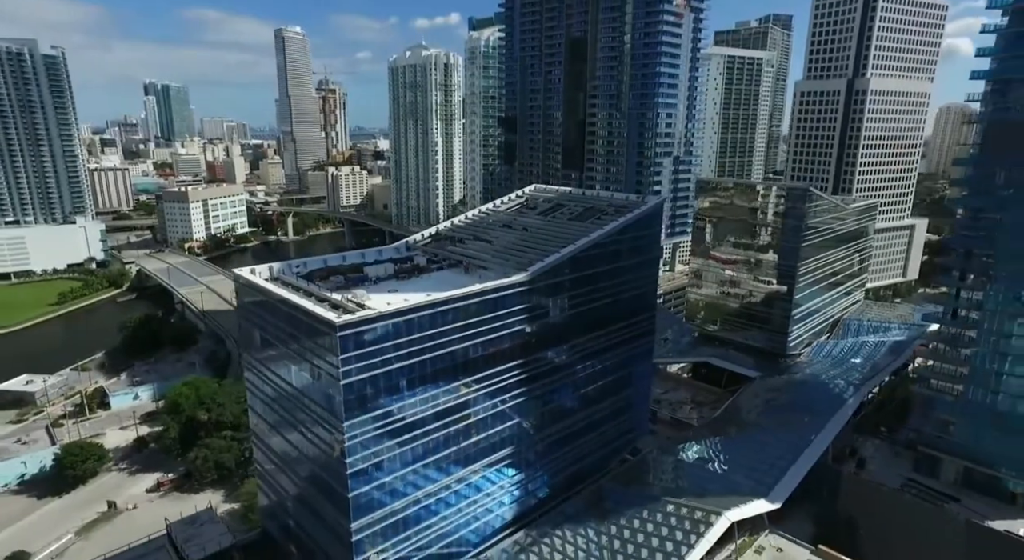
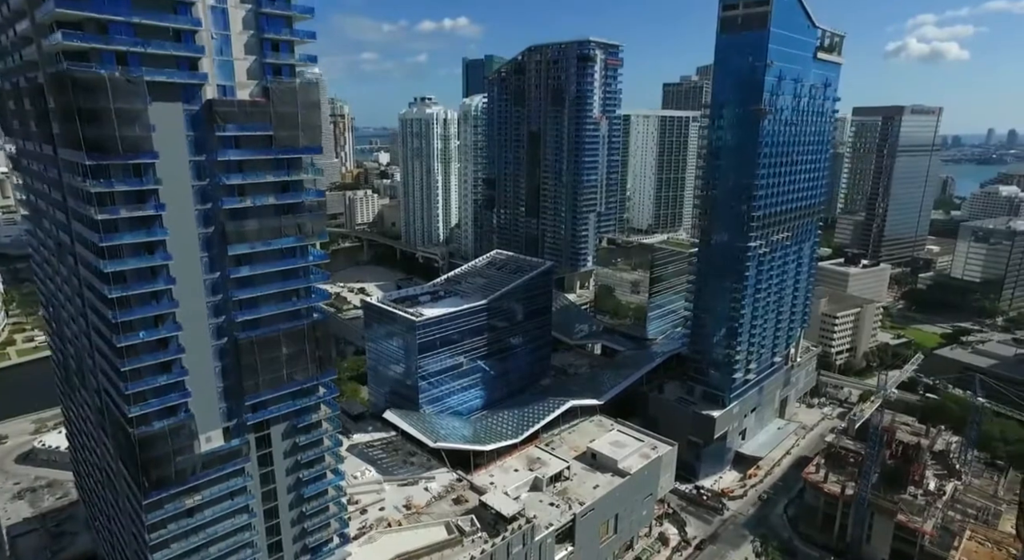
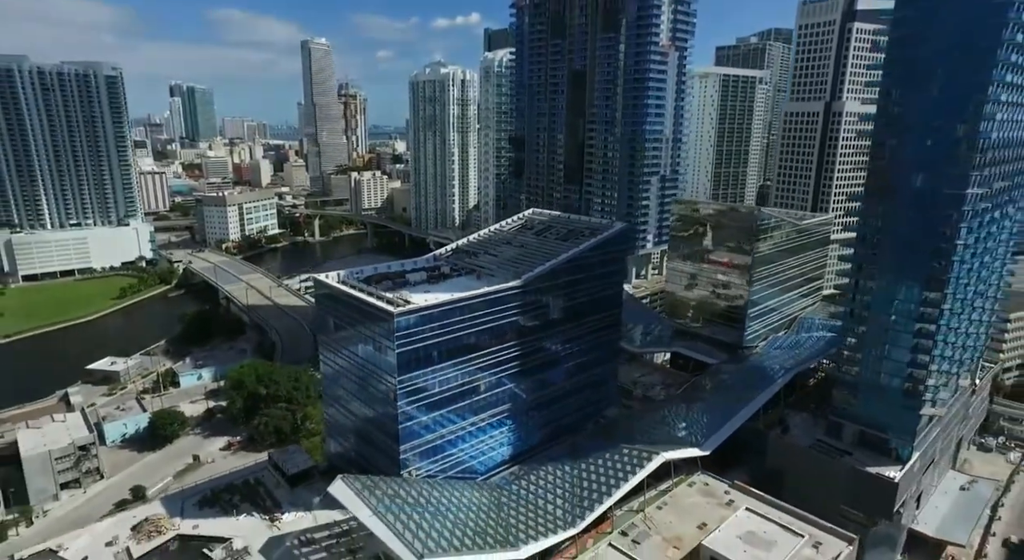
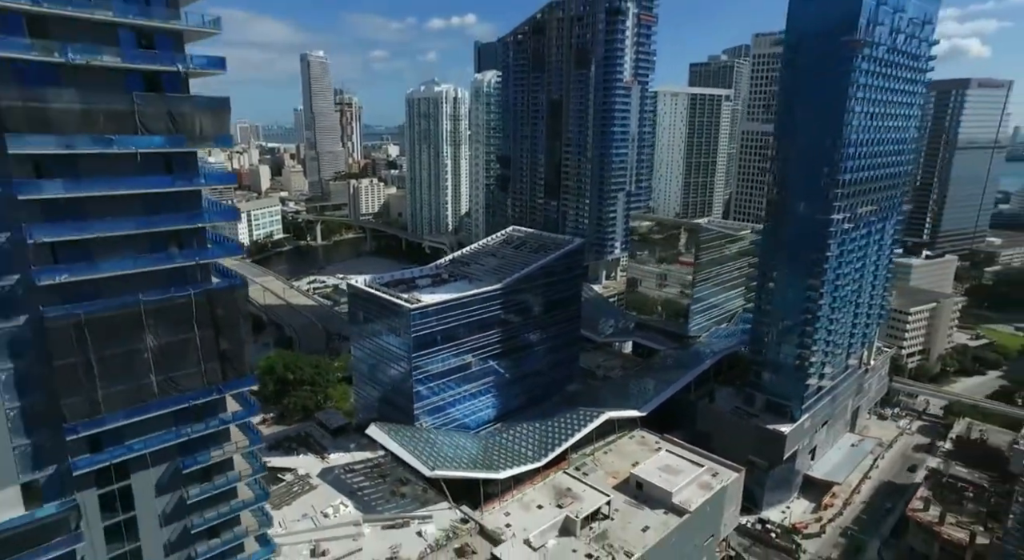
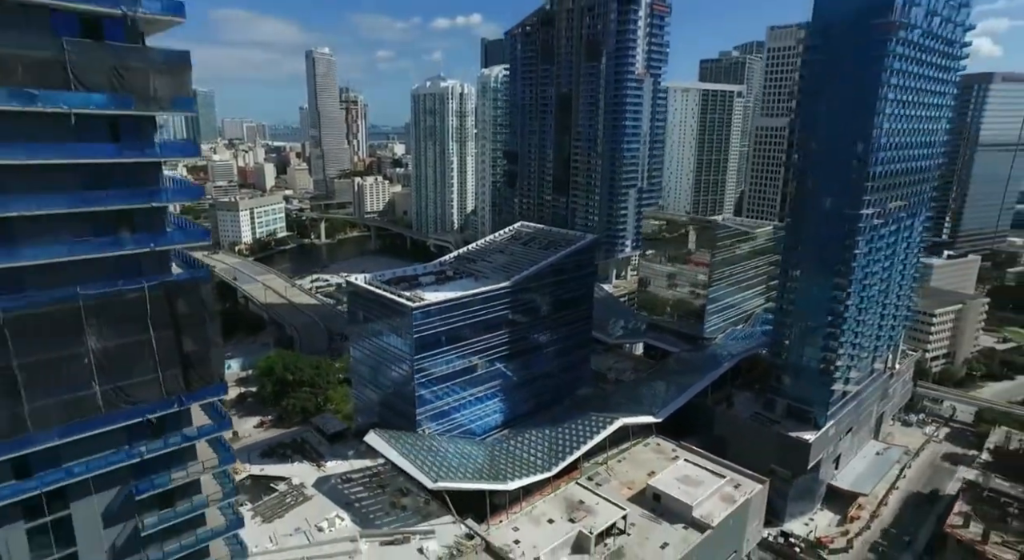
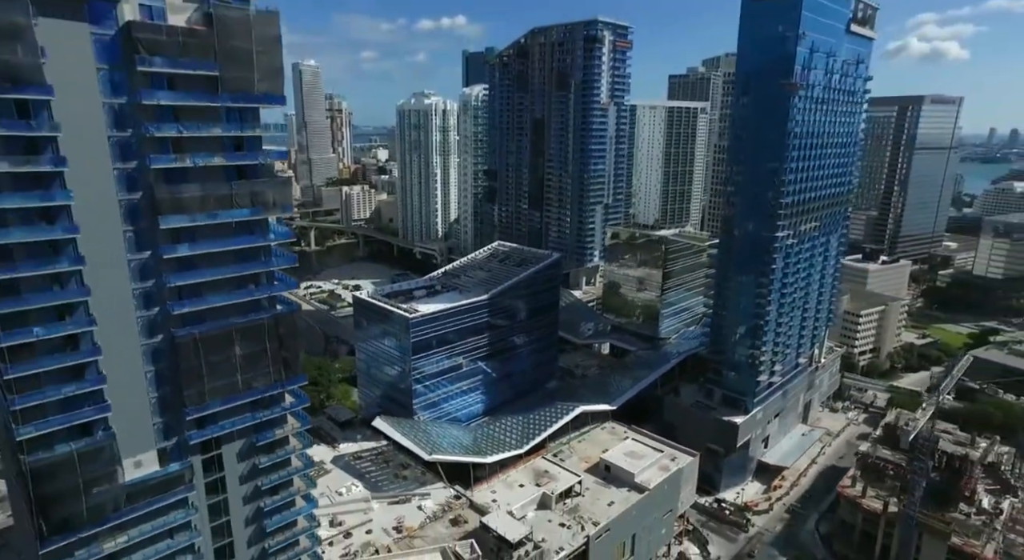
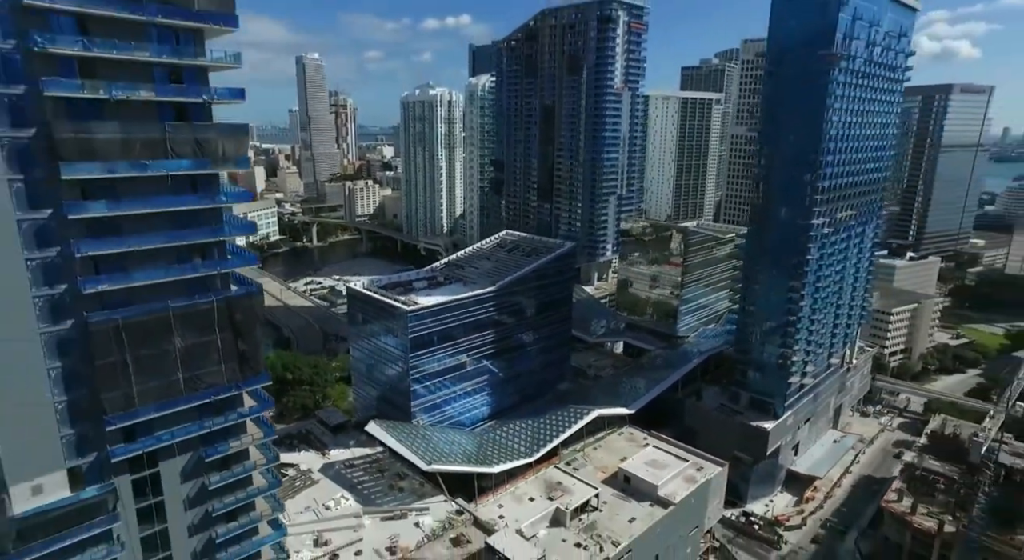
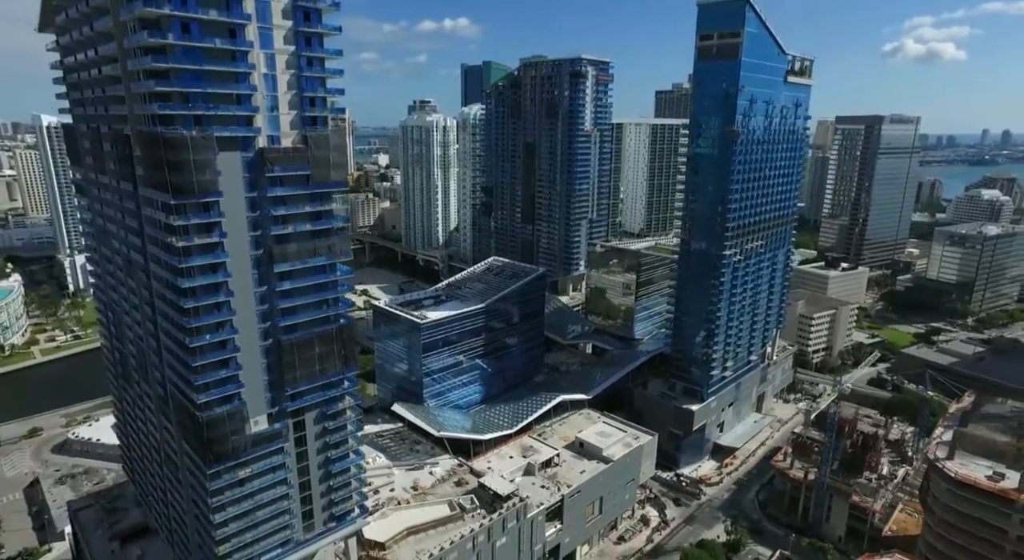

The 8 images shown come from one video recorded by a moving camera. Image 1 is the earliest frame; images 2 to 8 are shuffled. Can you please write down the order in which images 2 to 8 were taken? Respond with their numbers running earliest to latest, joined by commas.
3, 5, 4, 7, 6, 2, 8
